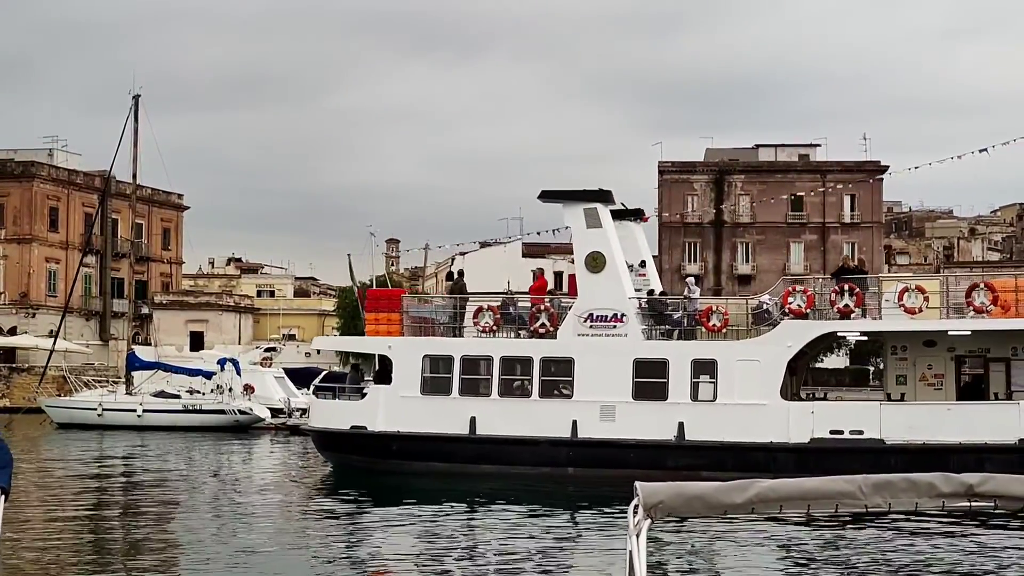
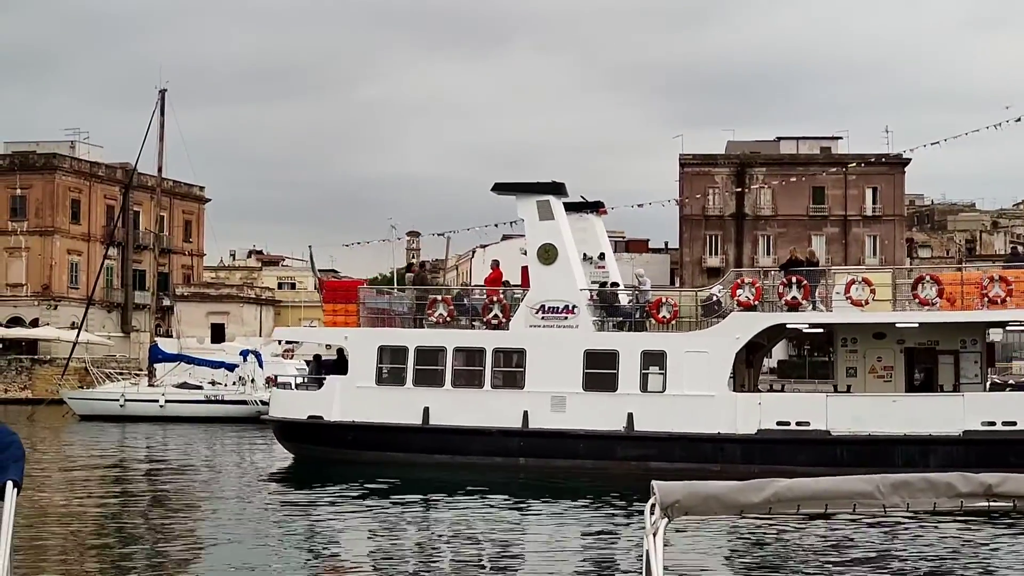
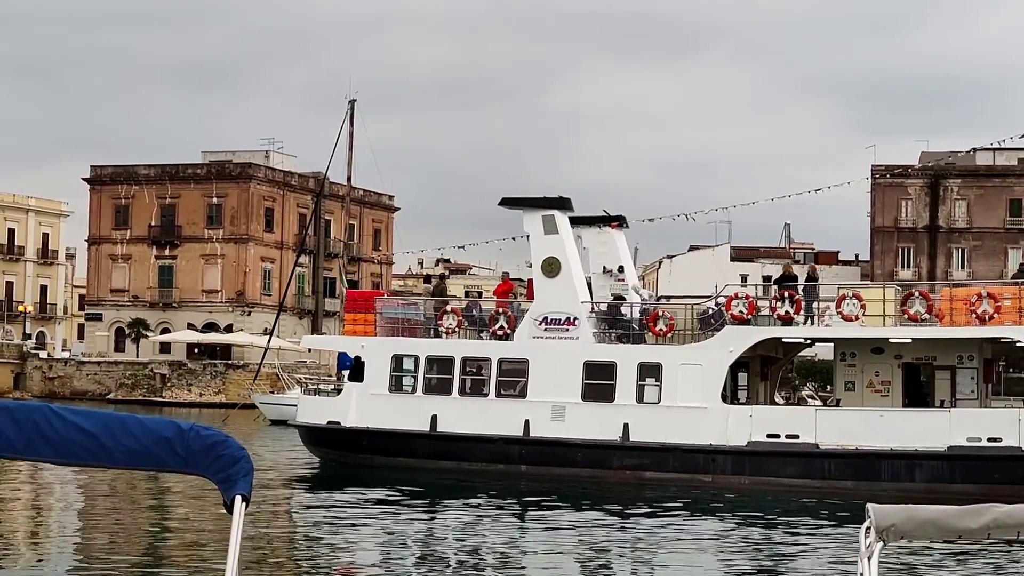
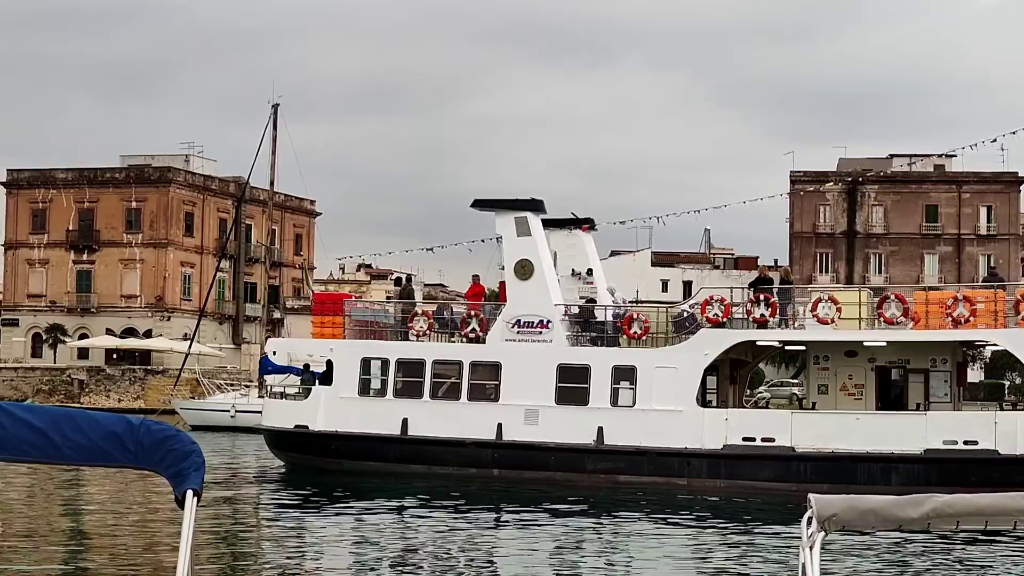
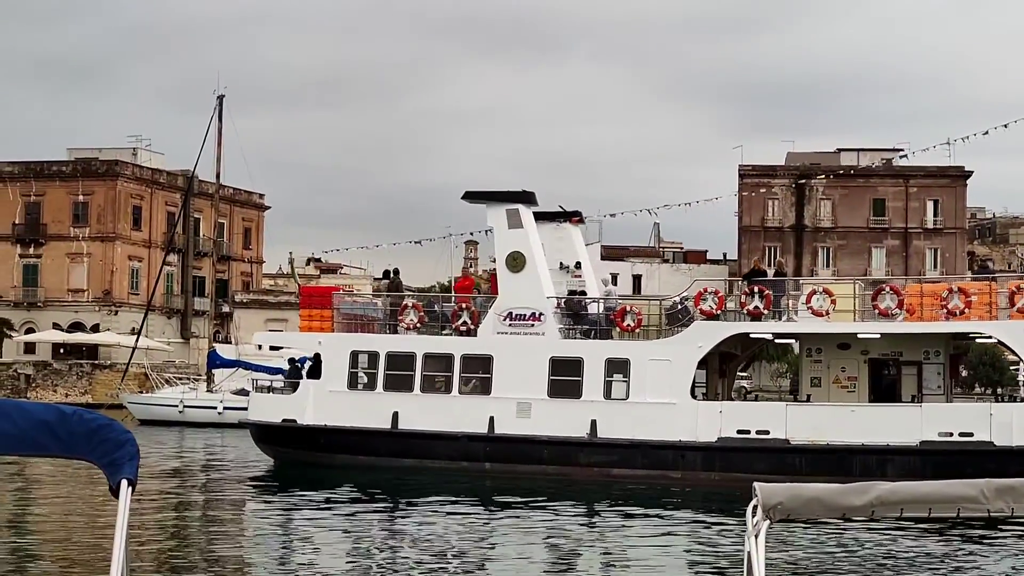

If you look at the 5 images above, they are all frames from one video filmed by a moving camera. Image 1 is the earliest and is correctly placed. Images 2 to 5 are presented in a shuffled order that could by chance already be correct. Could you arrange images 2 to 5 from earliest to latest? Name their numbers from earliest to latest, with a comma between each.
2, 5, 4, 3
